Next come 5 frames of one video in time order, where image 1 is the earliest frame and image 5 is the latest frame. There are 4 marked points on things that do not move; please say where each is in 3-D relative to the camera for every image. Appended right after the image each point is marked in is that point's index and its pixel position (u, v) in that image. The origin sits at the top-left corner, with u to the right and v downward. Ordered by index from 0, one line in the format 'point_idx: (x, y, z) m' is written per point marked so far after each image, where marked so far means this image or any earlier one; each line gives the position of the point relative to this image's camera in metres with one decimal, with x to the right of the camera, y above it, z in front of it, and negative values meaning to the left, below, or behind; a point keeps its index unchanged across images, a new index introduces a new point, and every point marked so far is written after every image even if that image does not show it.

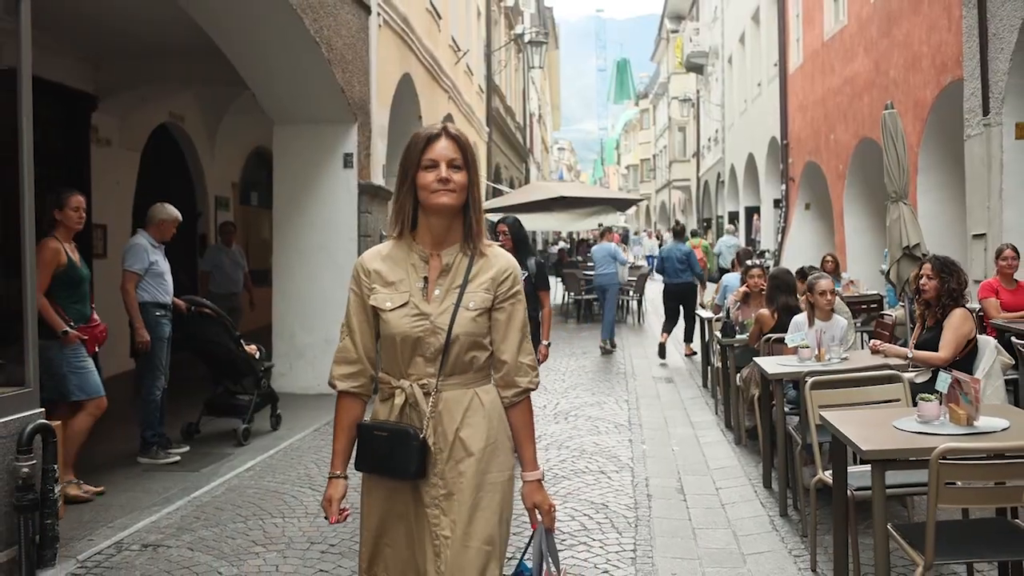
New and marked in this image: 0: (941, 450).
0: (+1.4, -0.5, +3.4) m
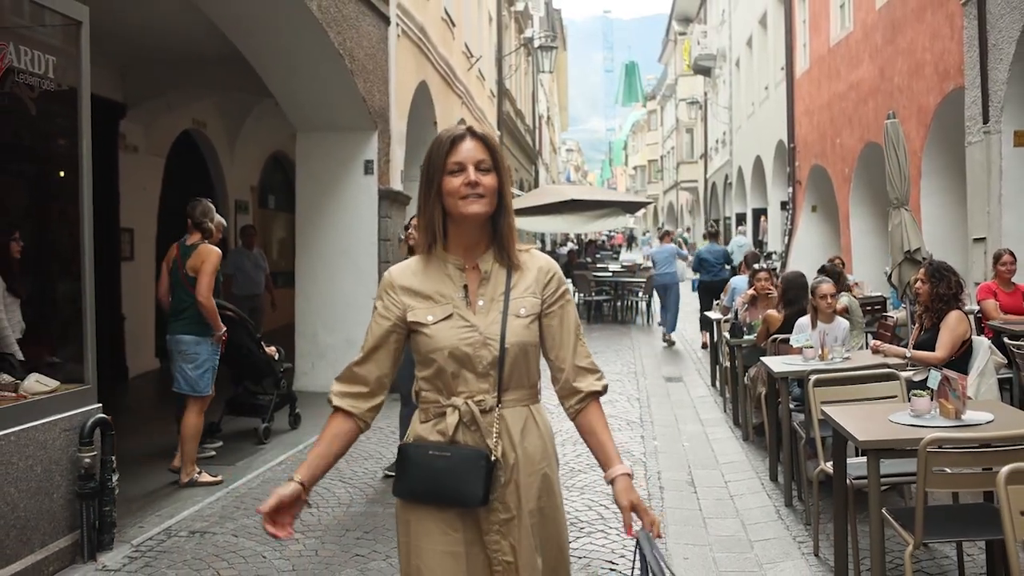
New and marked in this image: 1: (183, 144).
0: (+1.5, -0.6, +3.7) m
1: (-4.6, +2.0, +14.0) m
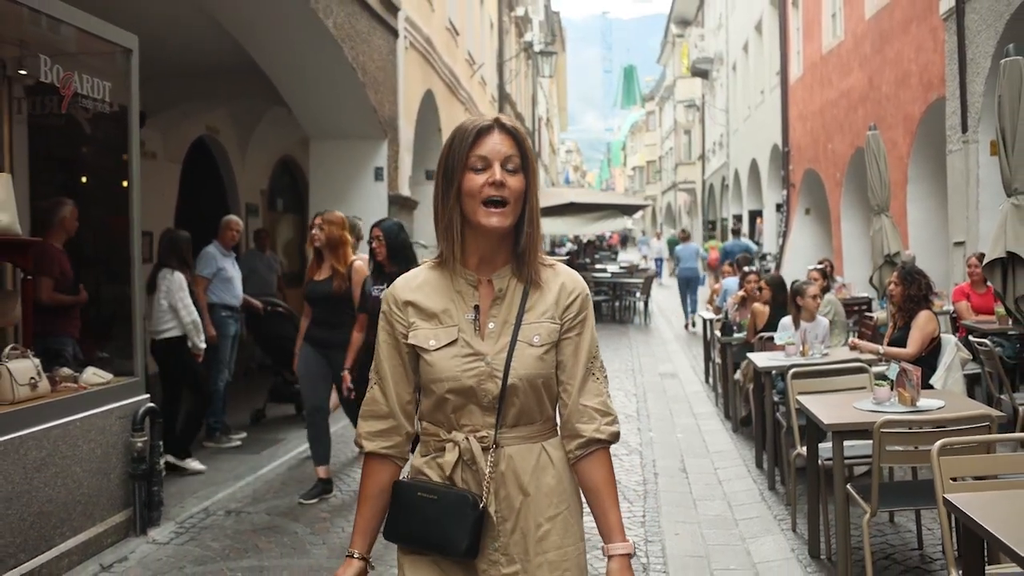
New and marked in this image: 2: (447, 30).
0: (+1.6, -0.6, +4.3) m
1: (-4.6, +2.0, +14.6) m
2: (-1.1, +4.2, +16.6) m
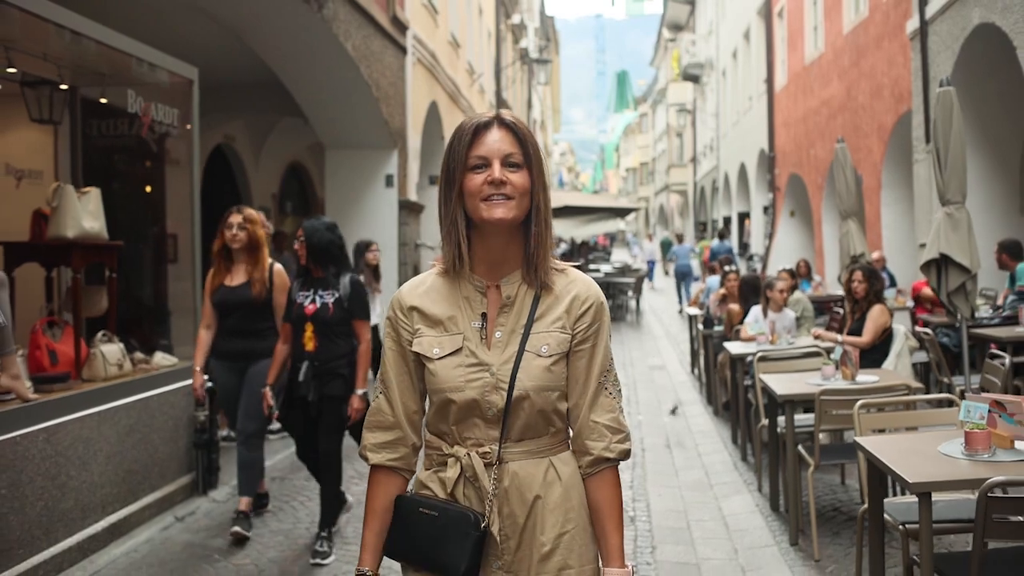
0: (+1.6, -0.6, +5.3) m
1: (-4.6, +2.0, +15.6) m
2: (-1.1, +4.3, +17.6) m
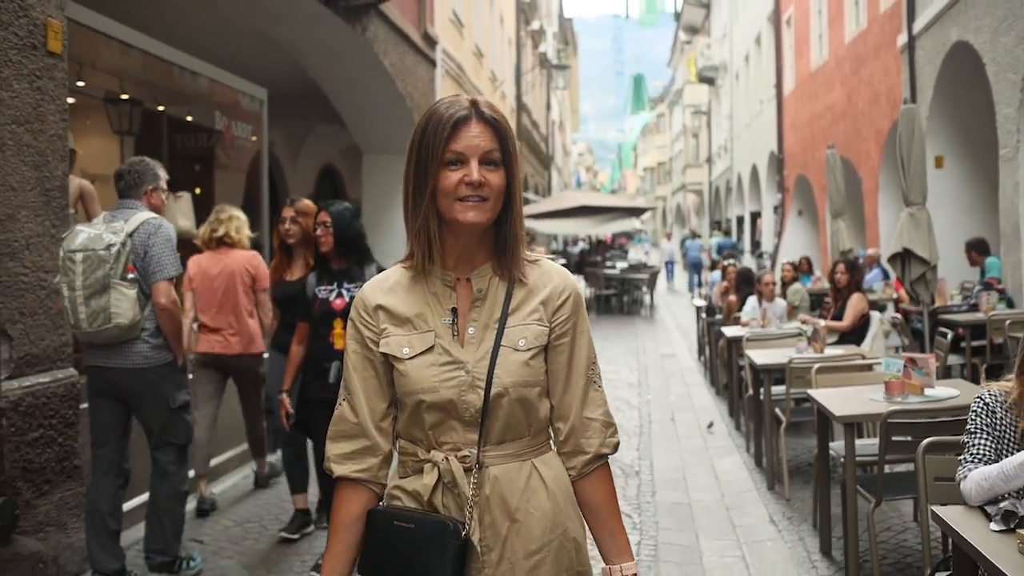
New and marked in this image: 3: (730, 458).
0: (+1.8, -0.5, +6.4) m
1: (-4.2, +2.1, +16.8) m
2: (-0.7, +4.3, +18.7) m
3: (+1.7, -1.3, +7.8) m
